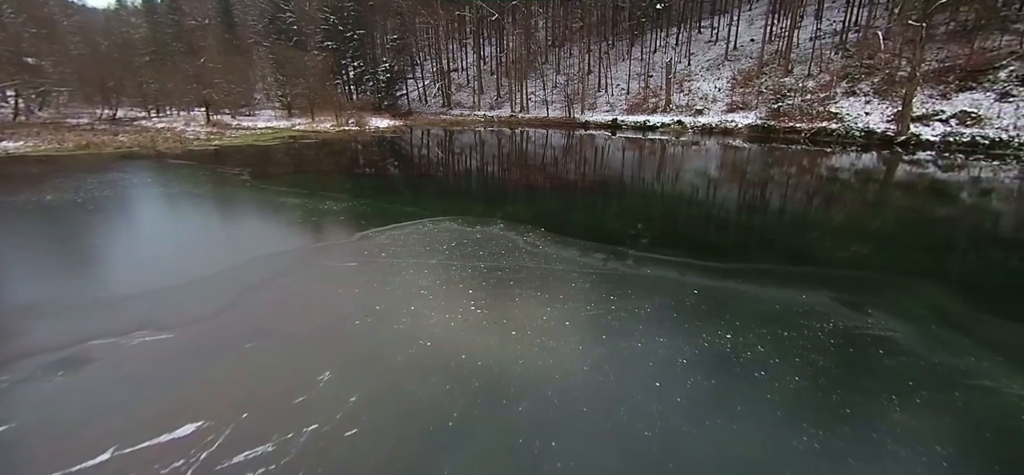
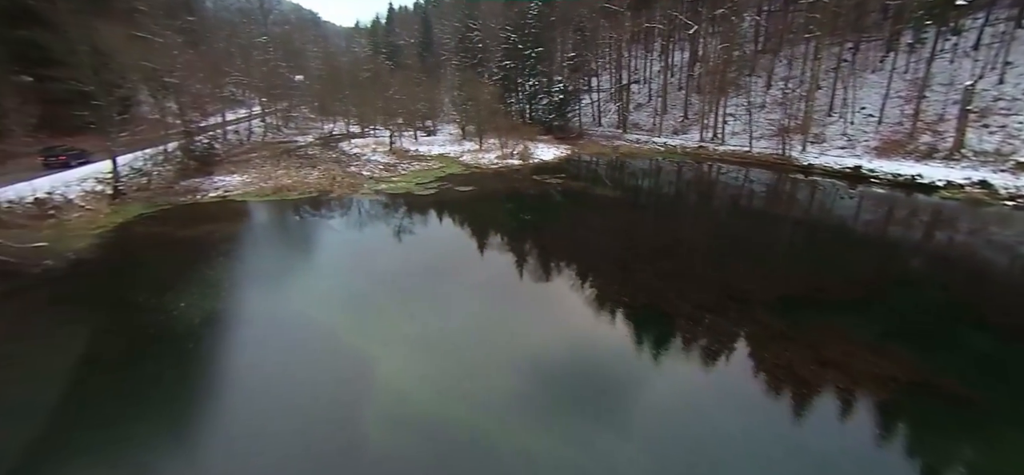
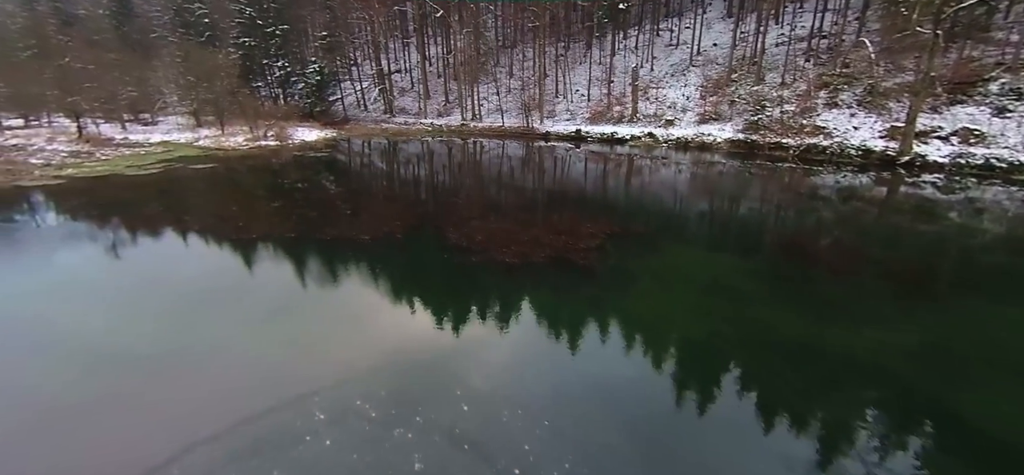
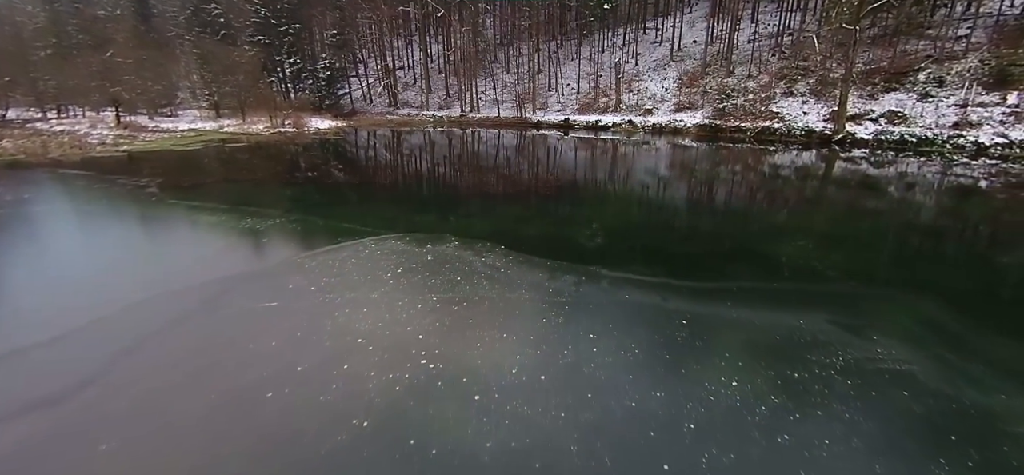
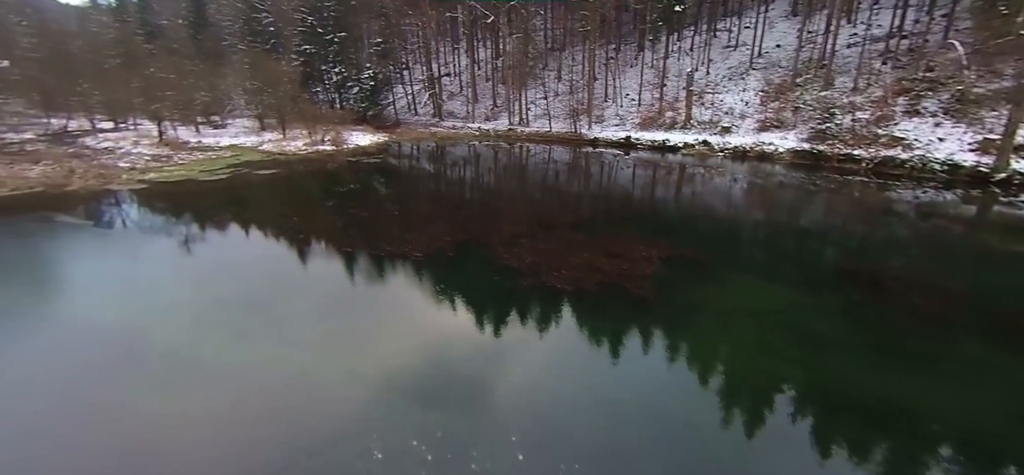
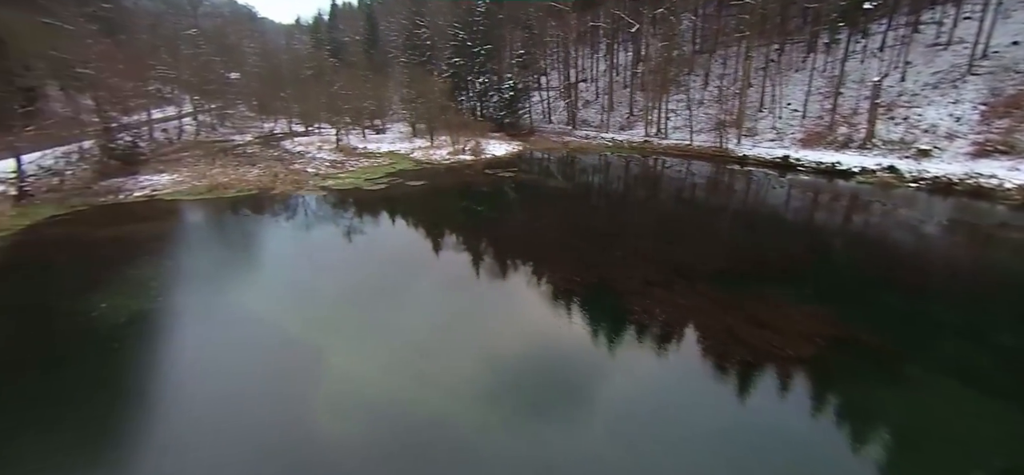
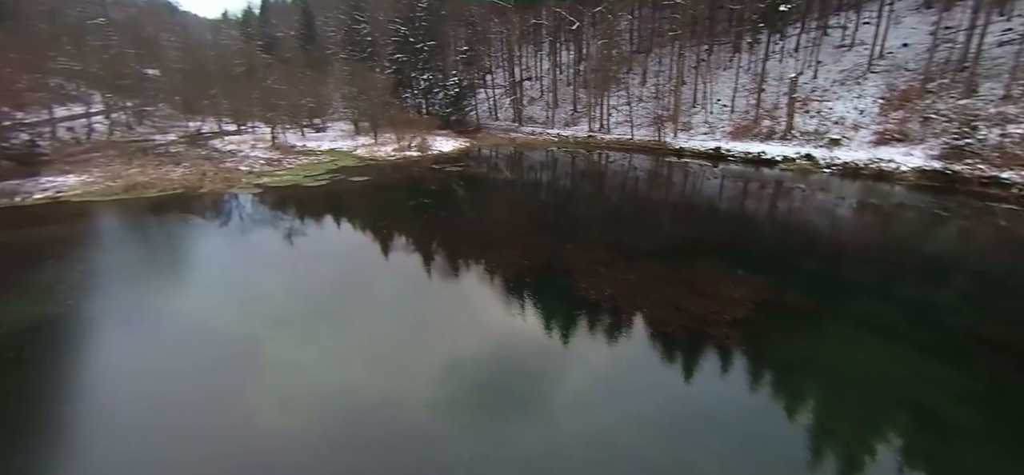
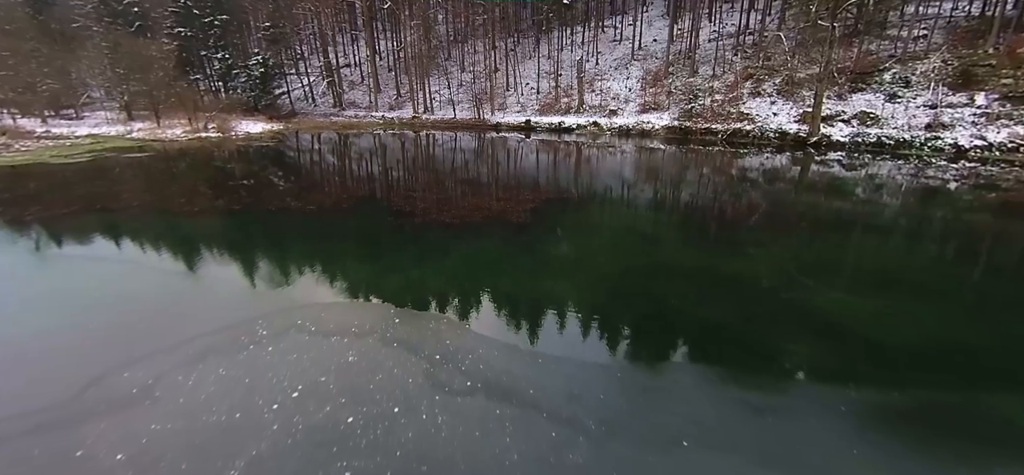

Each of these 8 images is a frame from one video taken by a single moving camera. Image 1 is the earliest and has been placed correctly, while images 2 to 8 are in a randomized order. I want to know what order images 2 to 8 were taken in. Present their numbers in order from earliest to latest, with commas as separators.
4, 8, 3, 5, 7, 6, 2
